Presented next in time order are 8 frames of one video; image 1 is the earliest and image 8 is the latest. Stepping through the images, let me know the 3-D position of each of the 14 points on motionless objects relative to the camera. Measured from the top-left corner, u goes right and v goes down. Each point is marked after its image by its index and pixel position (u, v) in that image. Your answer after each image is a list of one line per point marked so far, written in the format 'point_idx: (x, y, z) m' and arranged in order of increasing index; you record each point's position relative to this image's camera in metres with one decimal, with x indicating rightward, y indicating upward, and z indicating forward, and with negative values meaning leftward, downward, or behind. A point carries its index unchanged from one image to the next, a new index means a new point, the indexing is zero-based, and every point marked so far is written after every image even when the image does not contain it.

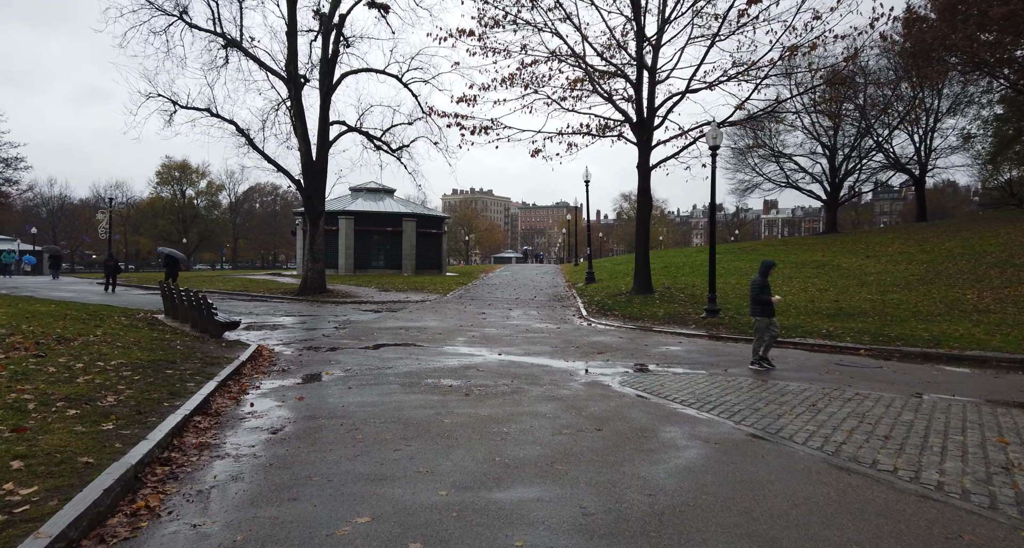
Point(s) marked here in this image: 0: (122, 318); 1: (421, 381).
0: (-10.1, -1.2, +15.2) m
1: (-1.4, -1.7, +9.3) m
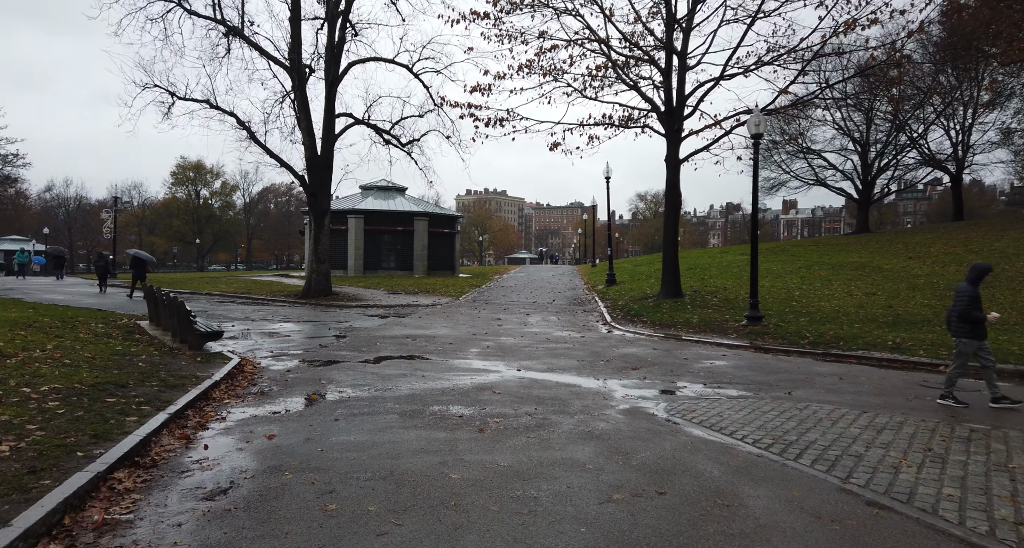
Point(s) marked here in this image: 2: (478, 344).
0: (-9.7, -1.2, +13.7) m
1: (-1.1, -1.8, +7.6) m
2: (-0.8, -1.7, +14.1) m
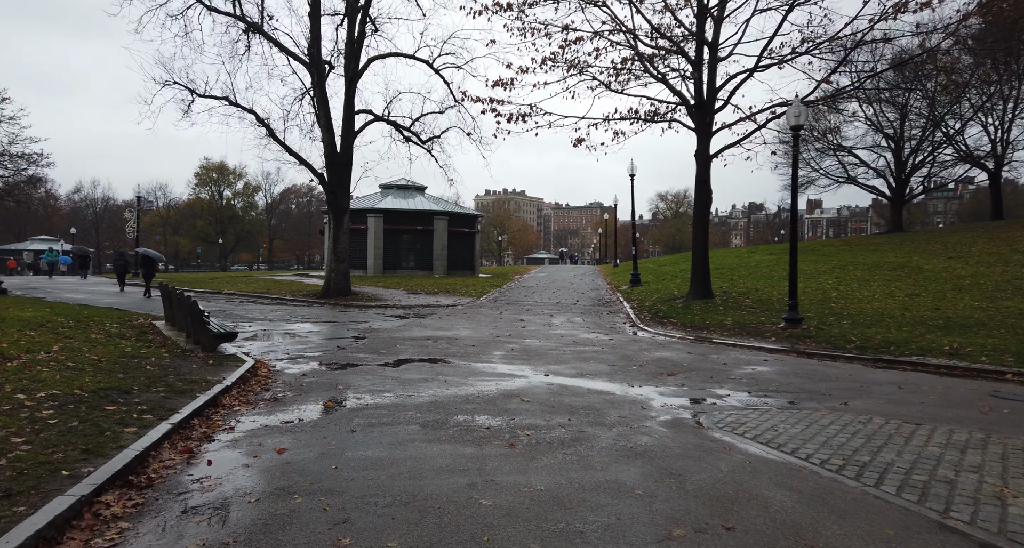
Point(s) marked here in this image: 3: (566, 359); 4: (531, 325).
0: (-9.1, -1.2, +13.4) m
1: (-0.8, -1.7, +7.0) m
2: (-0.2, -1.7, +13.4) m
3: (+1.1, -1.7, +11.8) m
4: (+0.6, -1.5, +17.1) m
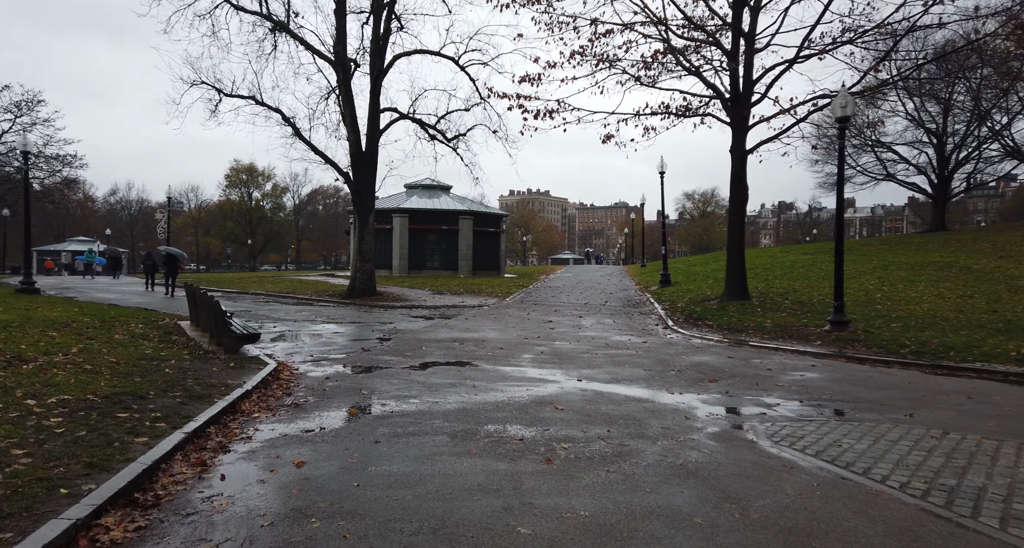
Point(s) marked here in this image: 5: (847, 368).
0: (-8.4, -1.2, +13.2) m
1: (-0.4, -1.7, +6.5) m
2: (+0.4, -1.7, +12.9) m
3: (+1.7, -1.7, +11.3) m
4: (+1.4, -1.5, +16.6) m
5: (+6.2, -1.7, +10.9) m
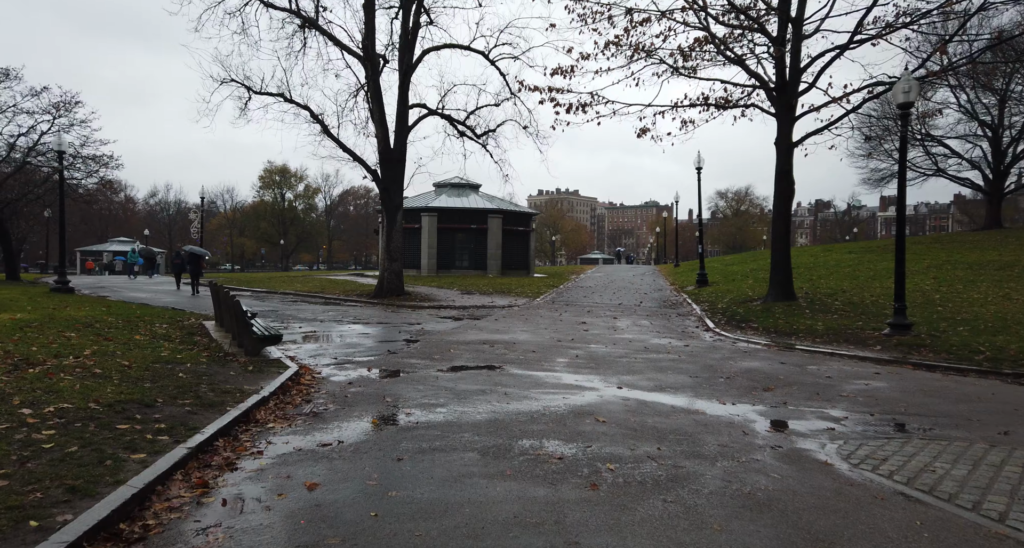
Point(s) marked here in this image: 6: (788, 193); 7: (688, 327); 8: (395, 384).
0: (-7.7, -1.1, +12.9) m
1: (0.0, -1.7, +5.8) m
2: (+1.1, -1.6, +12.2) m
3: (+2.3, -1.7, +10.5) m
4: (+2.2, -1.5, +15.8) m
5: (+6.8, -1.7, +9.9) m
6: (+8.8, +2.6, +18.8) m
7: (+4.9, -1.5, +16.6) m
8: (-1.8, -1.7, +9.0) m
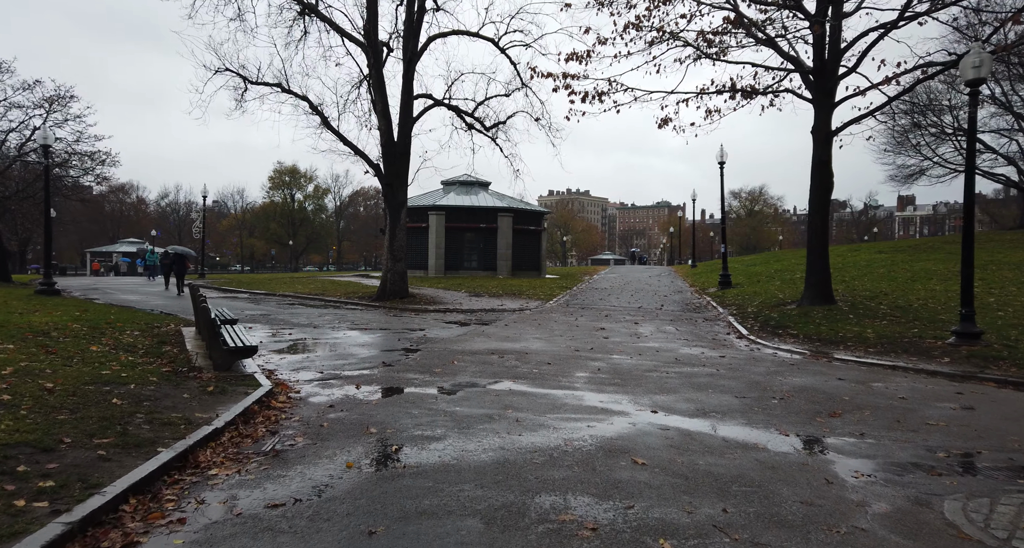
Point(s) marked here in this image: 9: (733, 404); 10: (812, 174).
0: (-7.5, -1.2, +11.5) m
1: (+0.1, -1.7, +4.3) m
2: (+1.3, -1.6, +10.7) m
3: (+2.5, -1.7, +8.9) m
4: (+2.5, -1.5, +14.3) m
5: (+7.0, -1.7, +8.3) m
6: (+9.1, +2.6, +17.1) m
7: (+5.2, -1.5, +15.0) m
8: (-1.6, -1.7, +7.5) m
9: (+3.0, -1.7, +8.1) m
10: (+8.8, +2.9, +17.3) m
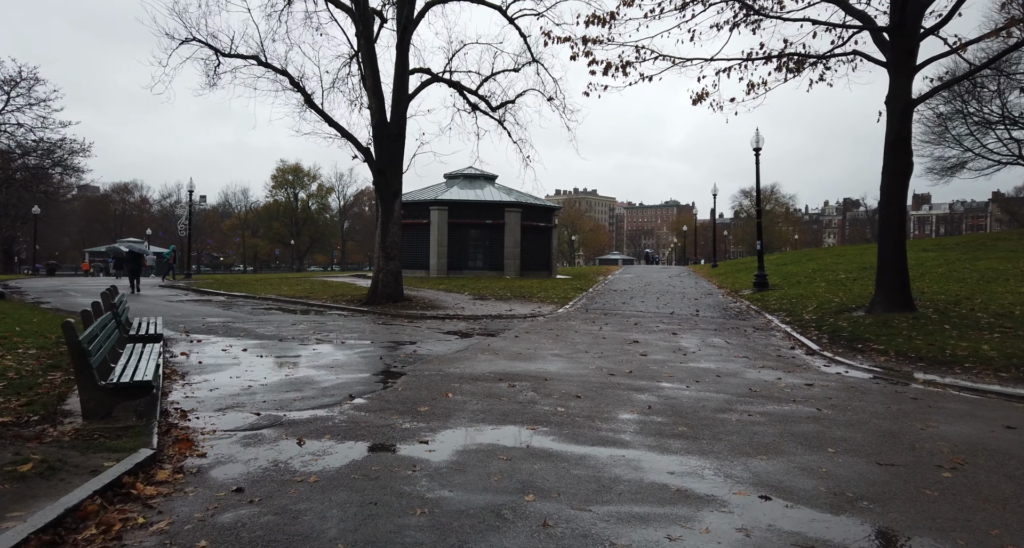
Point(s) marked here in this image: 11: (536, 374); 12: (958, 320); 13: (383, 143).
0: (-7.3, -1.2, +8.7) m
1: (+0.3, -1.7, +1.4) m
2: (+1.5, -1.6, +7.7) m
3: (+2.7, -1.7, +6.0) m
4: (+2.8, -1.5, +11.3) m
5: (+7.2, -1.7, +5.3) m
6: (+9.4, +2.5, +14.1) m
7: (+5.5, -1.5, +12.1) m
8: (-1.4, -1.7, +4.6) m
9: (+3.2, -1.7, +5.1) m
10: (+9.1, +2.9, +14.3) m
11: (+0.4, -1.6, +9.3) m
12: (+9.6, -1.0, +12.7) m
13: (-4.3, +4.4, +19.7) m
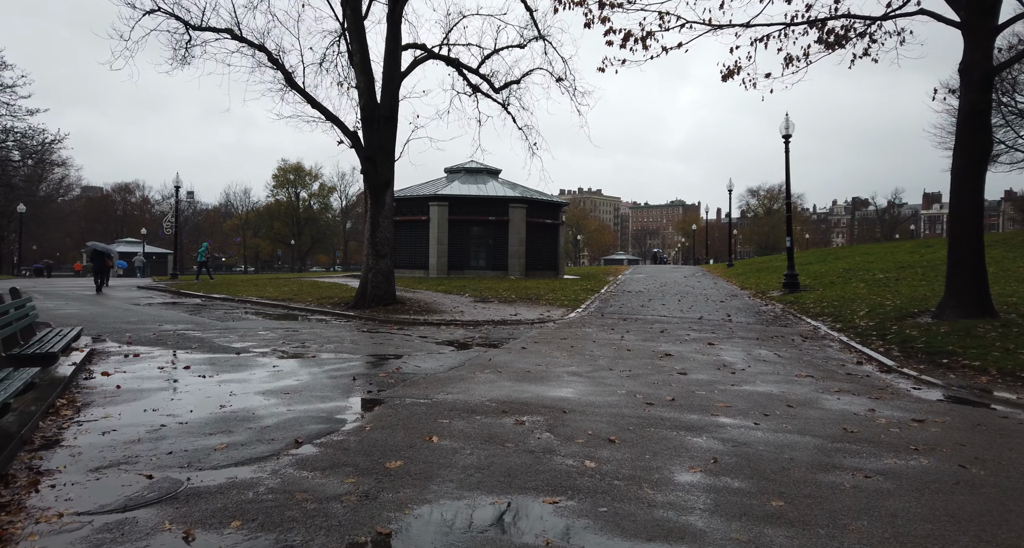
0: (-7.2, -1.1, +6.6) m
1: (+0.3, -1.7, -0.7) m
2: (+1.6, -1.6, +5.6) m
3: (+2.7, -1.7, +3.8) m
4: (+2.9, -1.5, +9.1) m
5: (+7.2, -1.7, +3.1) m
6: (+9.5, +2.6, +11.9) m
7: (+5.6, -1.5, +9.9) m
8: (-1.4, -1.7, +2.5) m
9: (+3.3, -1.7, +2.9) m
10: (+9.2, +3.0, +12.1) m
11: (+0.5, -1.5, +7.1) m
12: (+9.7, -1.0, +10.4) m
13: (-4.2, +4.4, +17.6) m
